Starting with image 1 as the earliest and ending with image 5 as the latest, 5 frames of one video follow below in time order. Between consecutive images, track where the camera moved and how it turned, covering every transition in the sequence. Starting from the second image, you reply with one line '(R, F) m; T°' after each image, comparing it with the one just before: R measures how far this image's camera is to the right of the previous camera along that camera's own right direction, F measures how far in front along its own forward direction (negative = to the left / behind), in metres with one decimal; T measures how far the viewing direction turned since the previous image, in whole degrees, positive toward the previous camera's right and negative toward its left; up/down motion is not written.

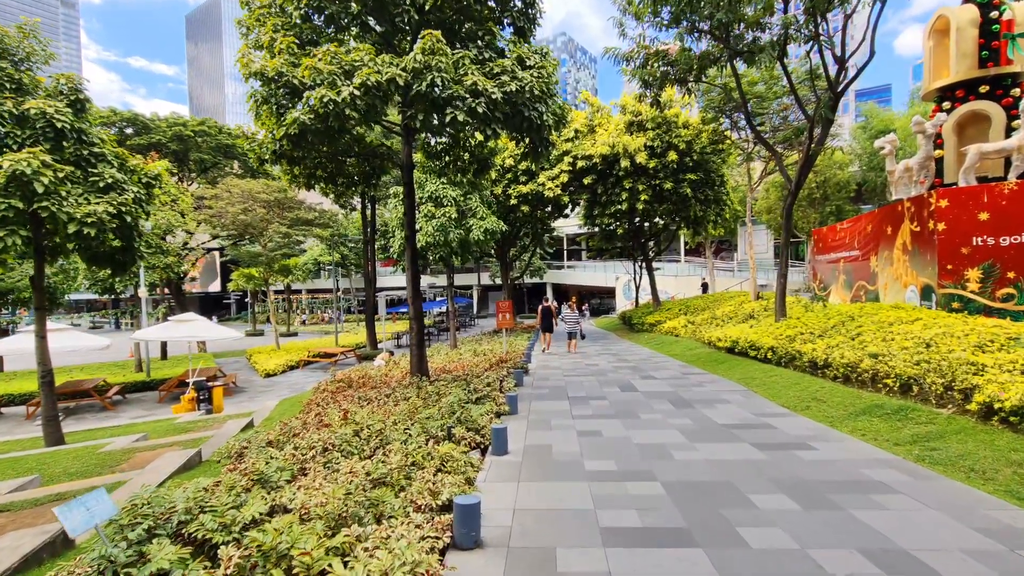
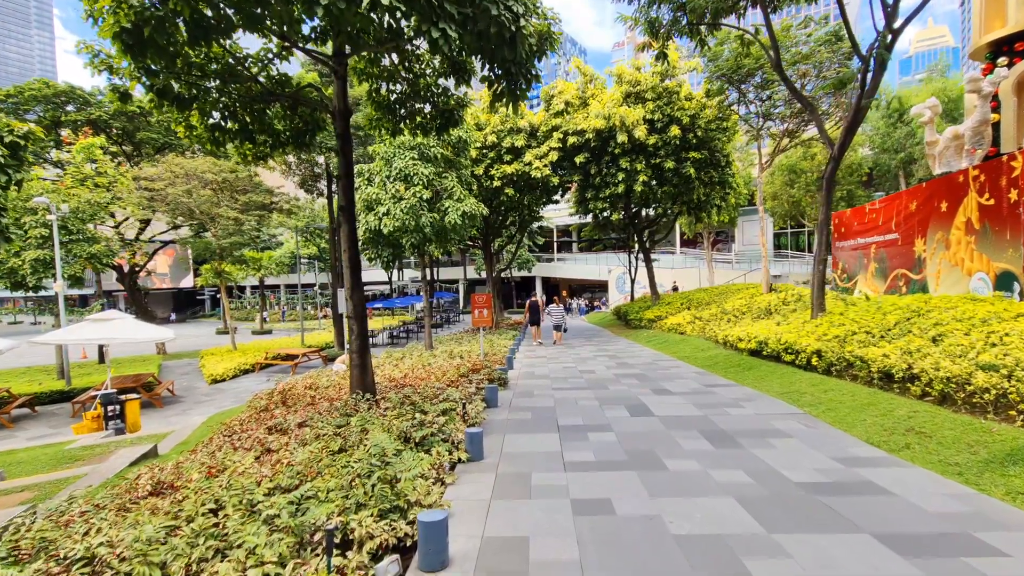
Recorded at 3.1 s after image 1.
(+0.3, +2.0) m; +2°
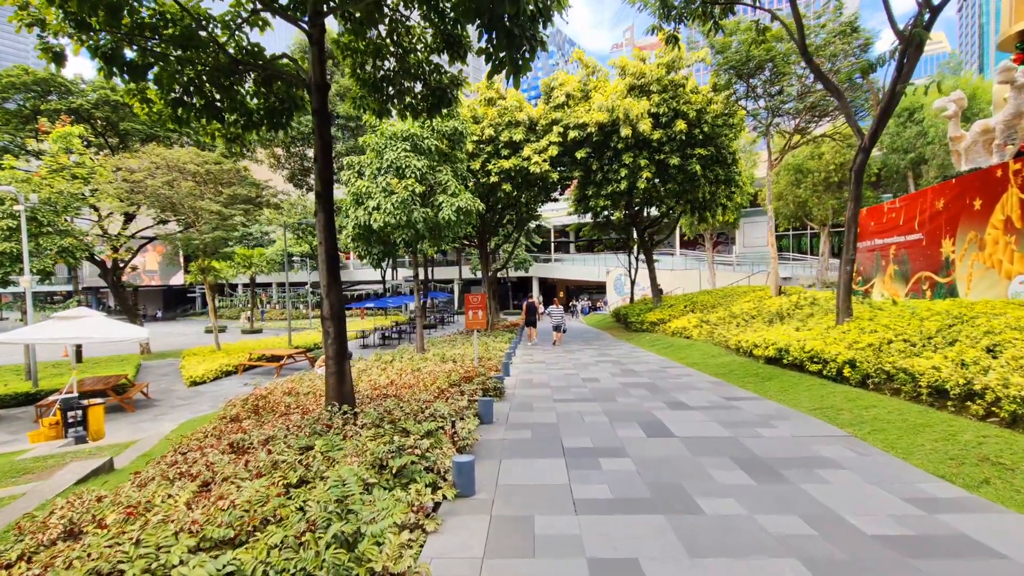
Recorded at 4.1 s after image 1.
(0.0, +0.7) m; +1°
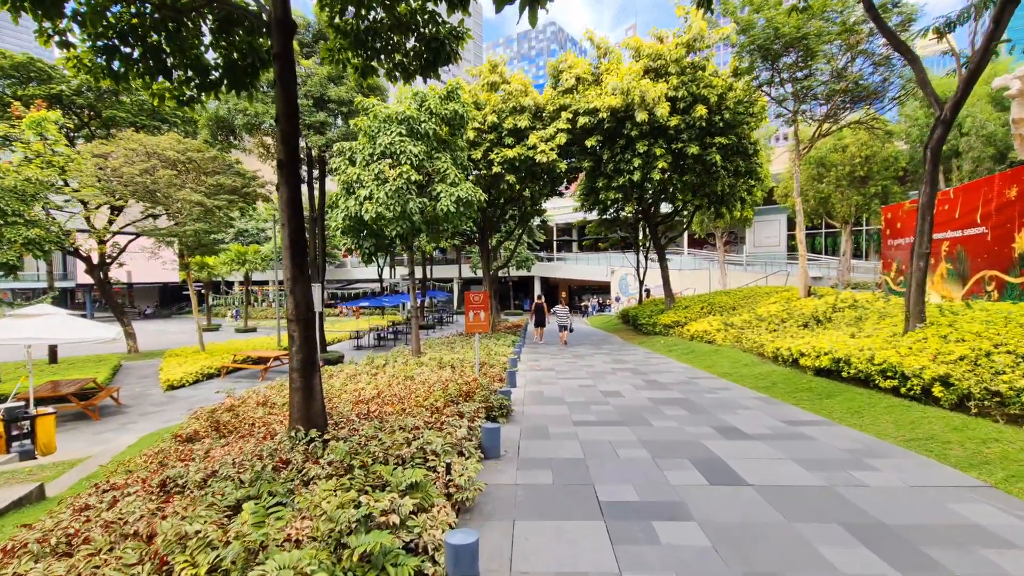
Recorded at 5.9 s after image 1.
(-0.1, +1.1) m; 0°
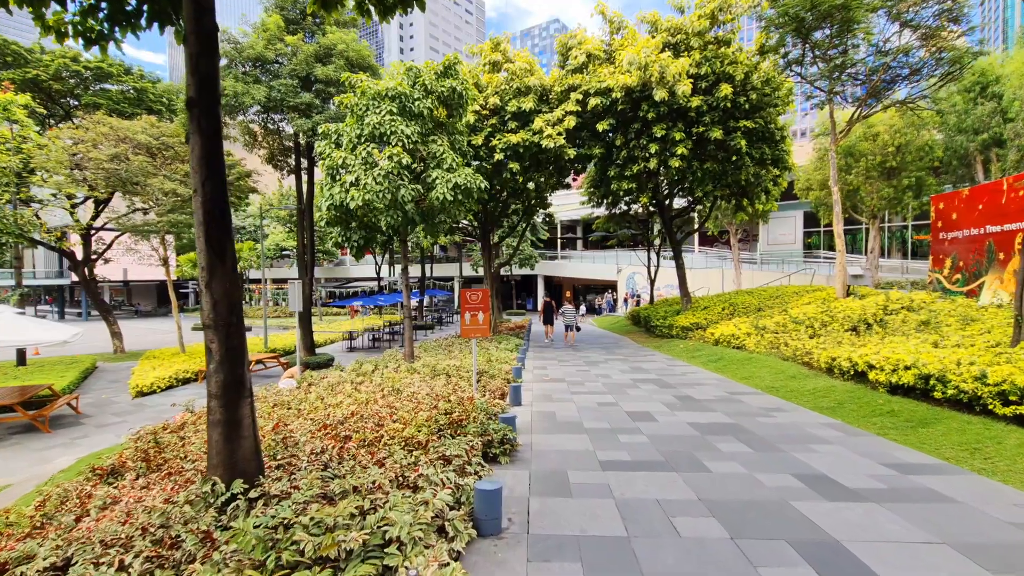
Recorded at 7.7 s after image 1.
(0.0, +1.3) m; 0°
